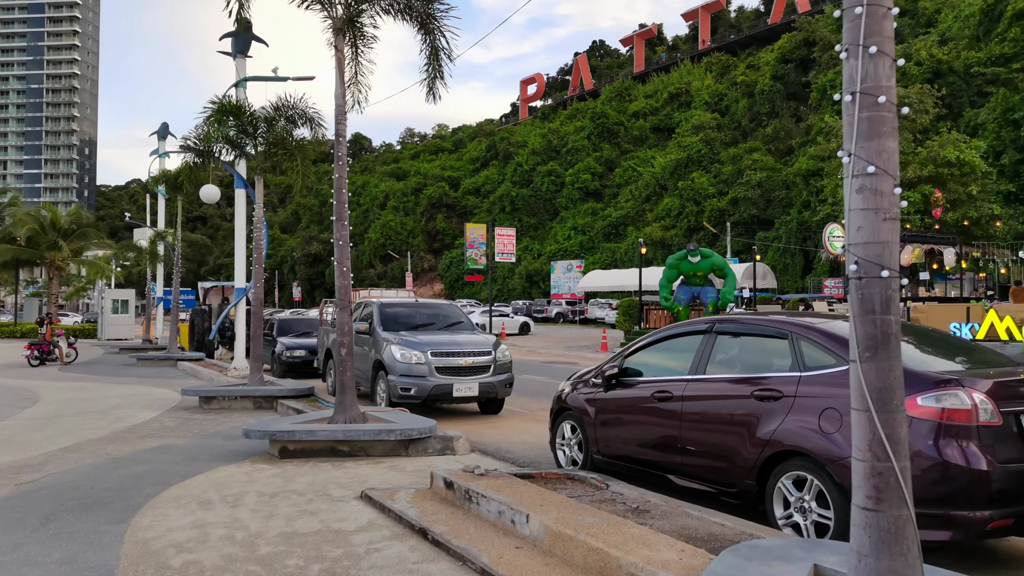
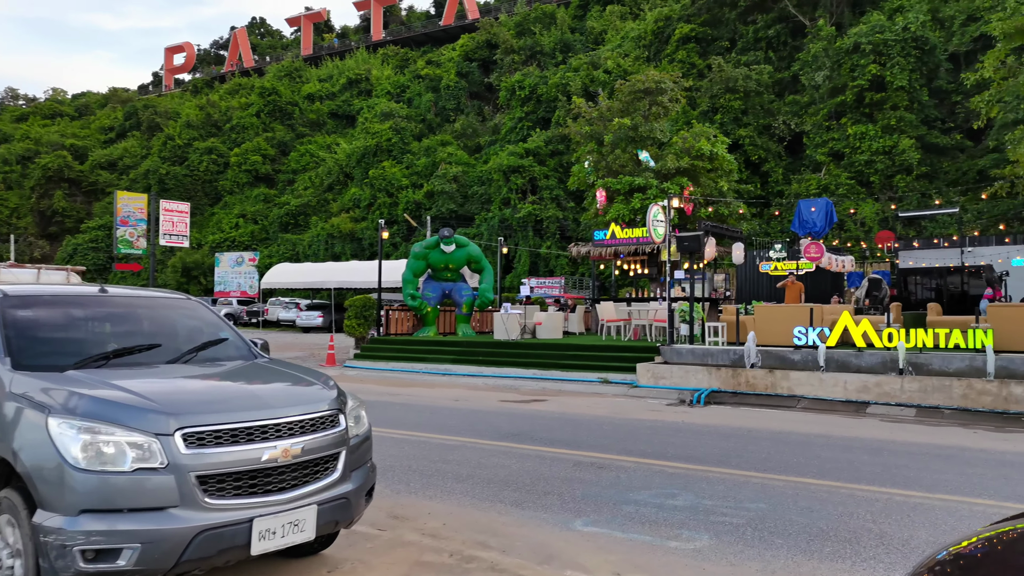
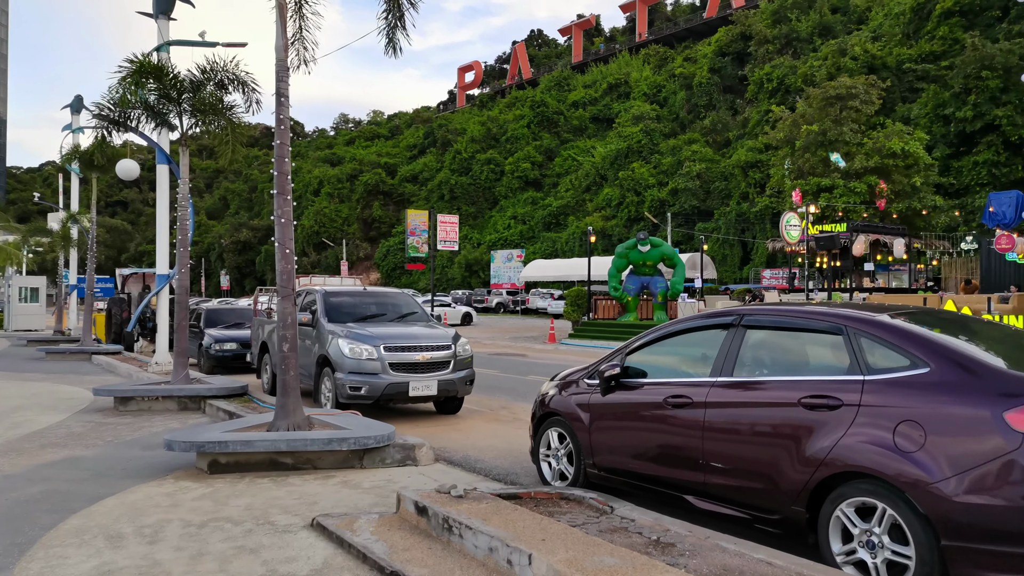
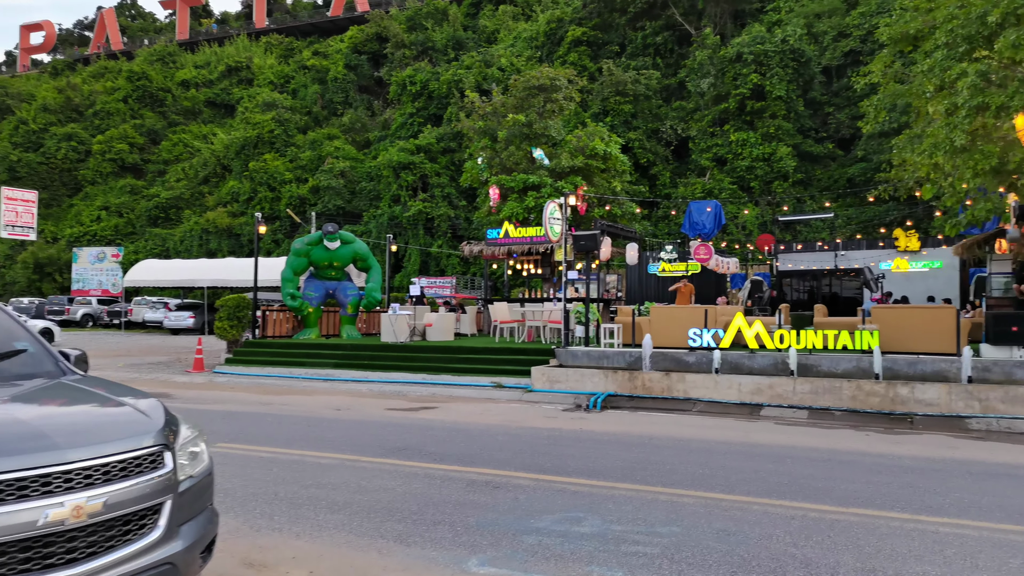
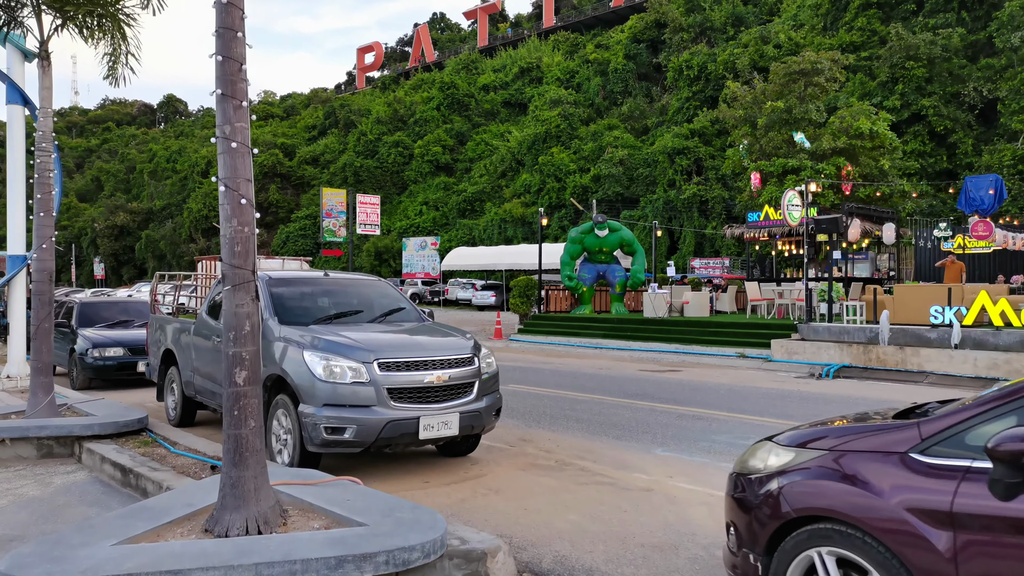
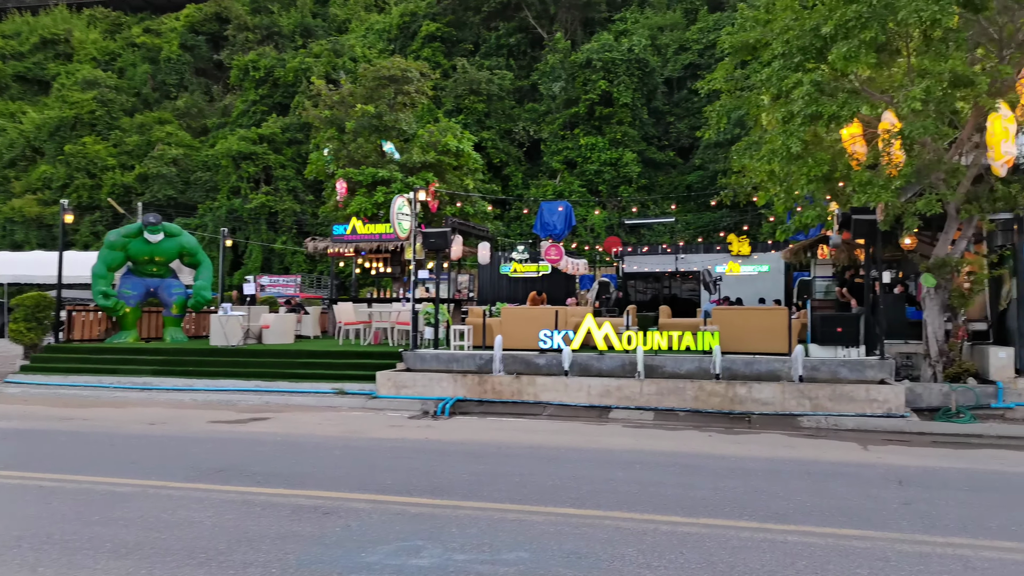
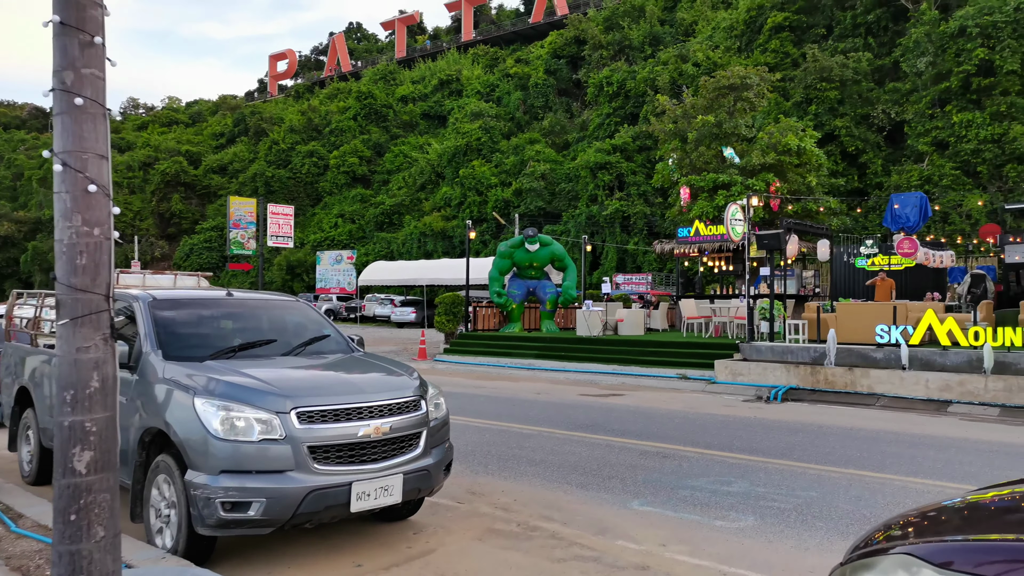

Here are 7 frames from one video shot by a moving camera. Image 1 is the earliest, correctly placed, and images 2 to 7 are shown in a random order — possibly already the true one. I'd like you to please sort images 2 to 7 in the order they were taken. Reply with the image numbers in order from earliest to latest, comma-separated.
3, 5, 7, 2, 4, 6
